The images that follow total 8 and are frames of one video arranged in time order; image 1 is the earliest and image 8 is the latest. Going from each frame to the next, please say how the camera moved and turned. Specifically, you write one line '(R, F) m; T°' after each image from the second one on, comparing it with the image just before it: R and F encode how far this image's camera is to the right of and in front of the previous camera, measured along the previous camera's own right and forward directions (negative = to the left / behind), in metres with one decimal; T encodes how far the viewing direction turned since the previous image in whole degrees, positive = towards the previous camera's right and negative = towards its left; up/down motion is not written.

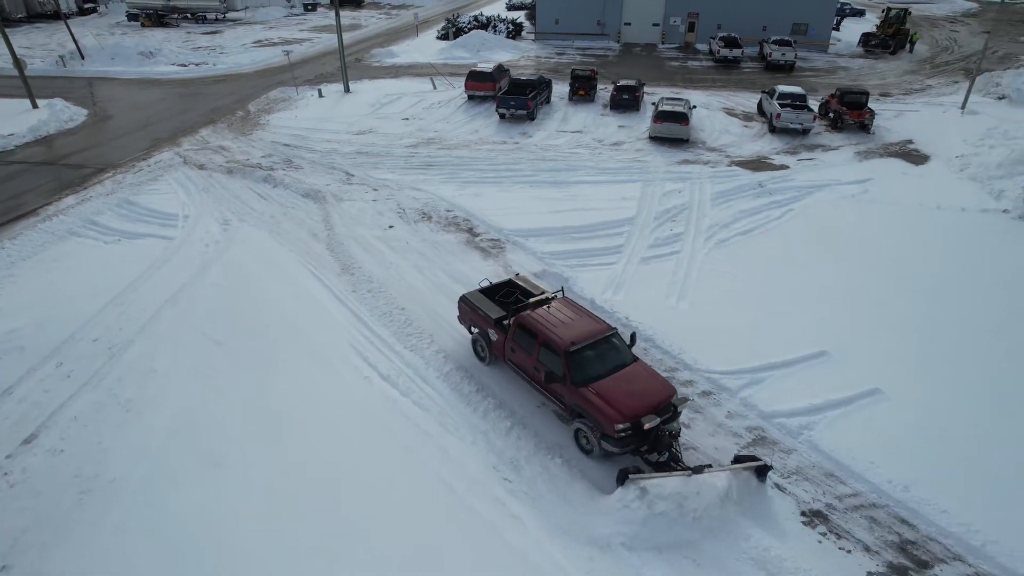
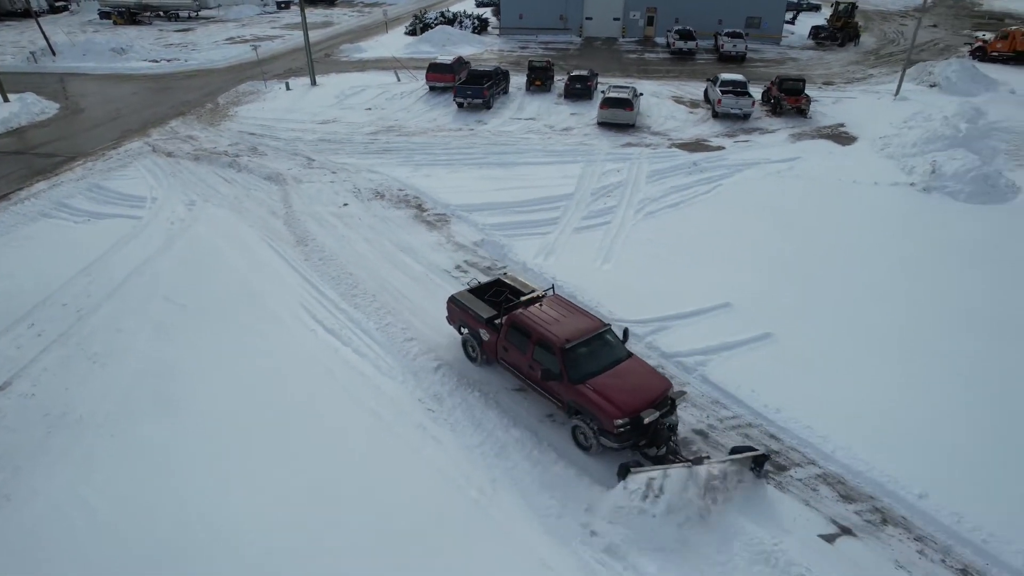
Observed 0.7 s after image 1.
(+0.9, -1.2) m; +1°
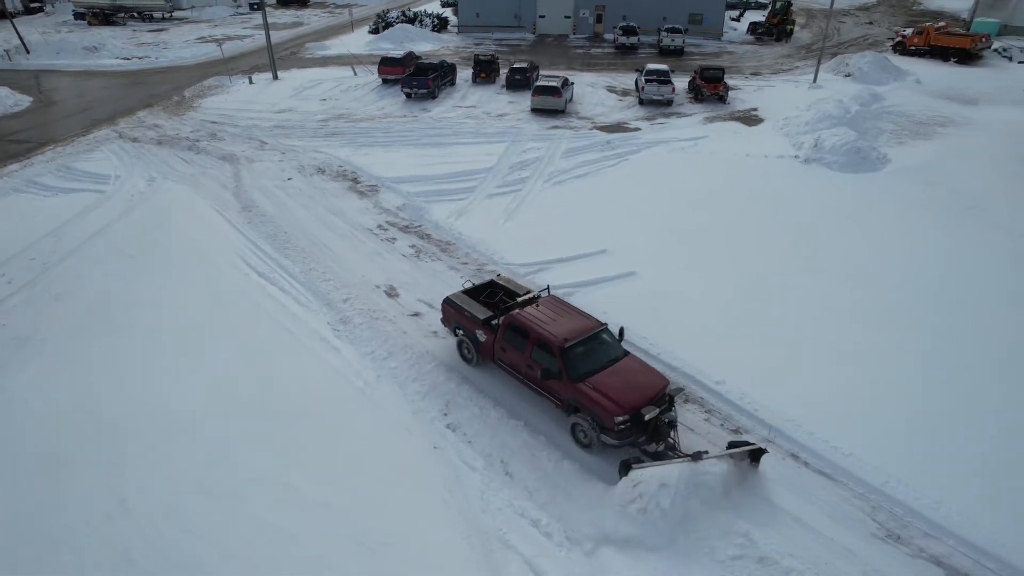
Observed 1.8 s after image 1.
(+1.7, -2.0) m; +1°
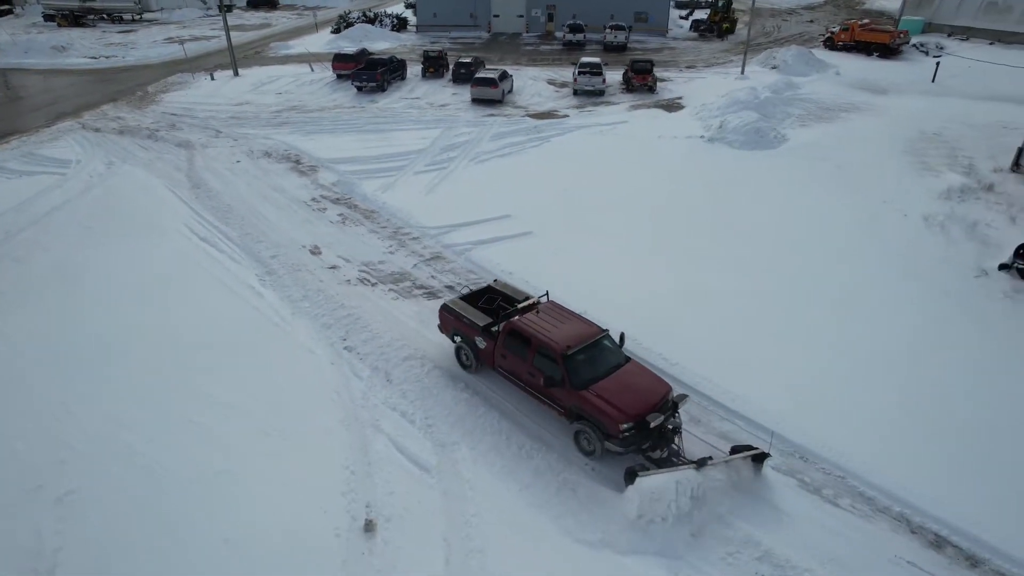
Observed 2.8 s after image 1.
(+1.7, -1.8) m; +1°
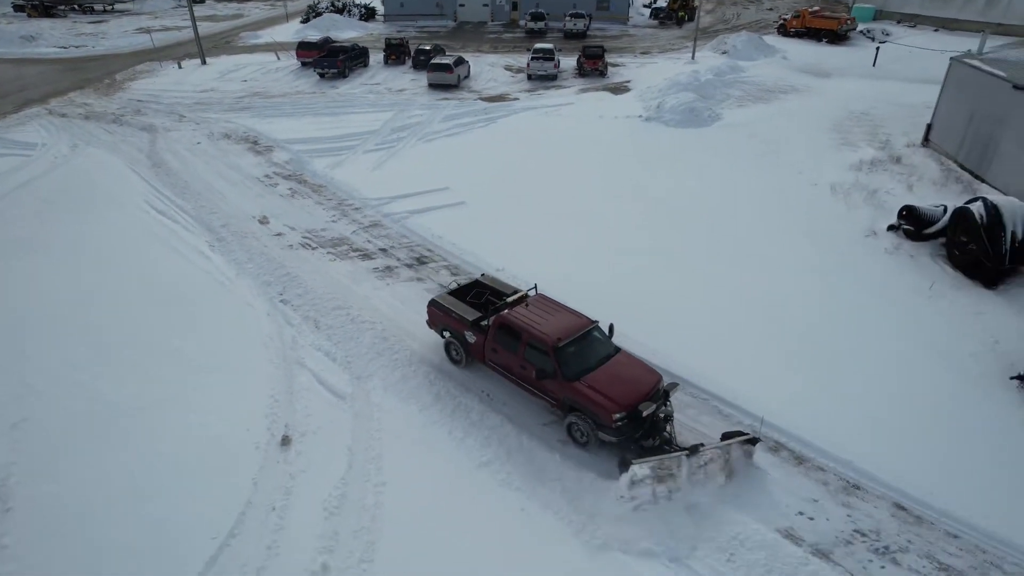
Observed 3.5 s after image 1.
(+1.3, -1.2) m; +1°
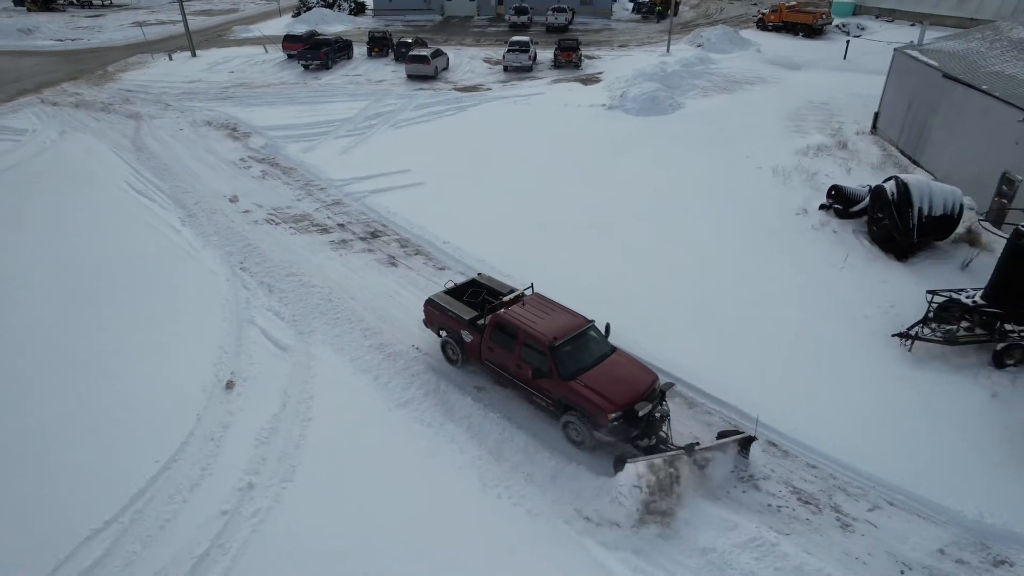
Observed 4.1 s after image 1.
(+1.3, -1.0) m; 0°
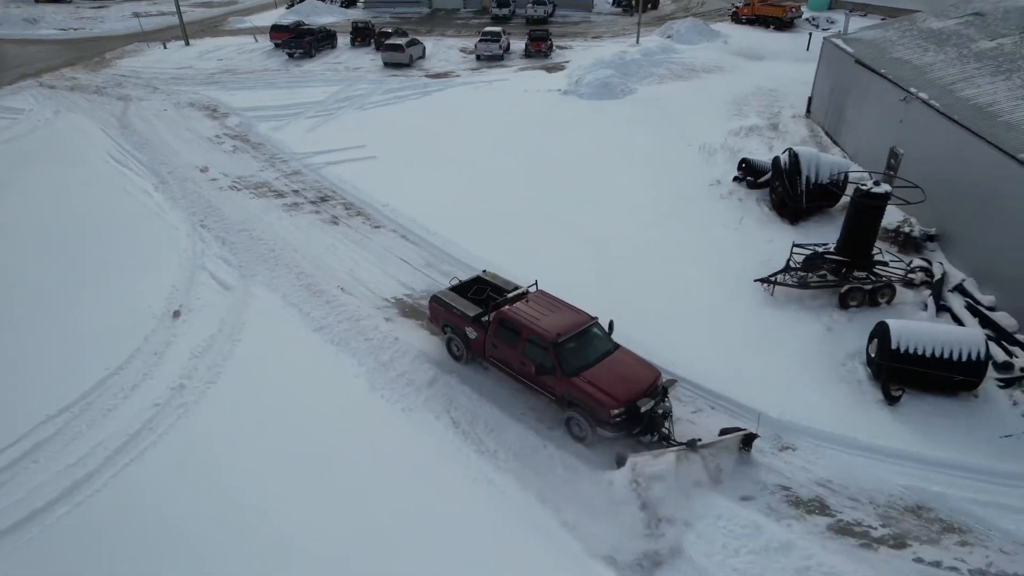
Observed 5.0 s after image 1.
(+1.9, -1.6) m; -1°
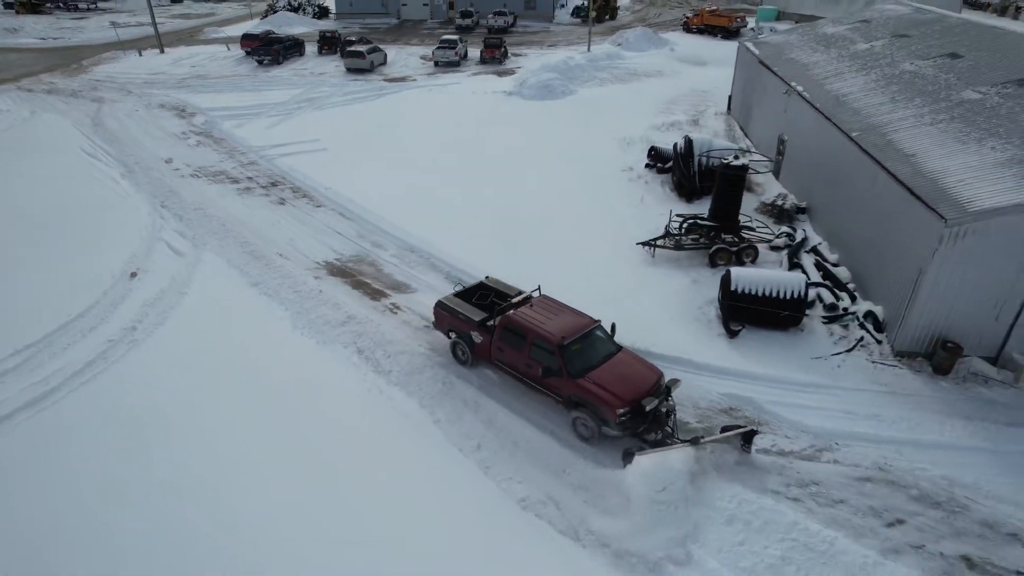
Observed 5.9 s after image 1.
(+1.5, -1.8) m; +1°
